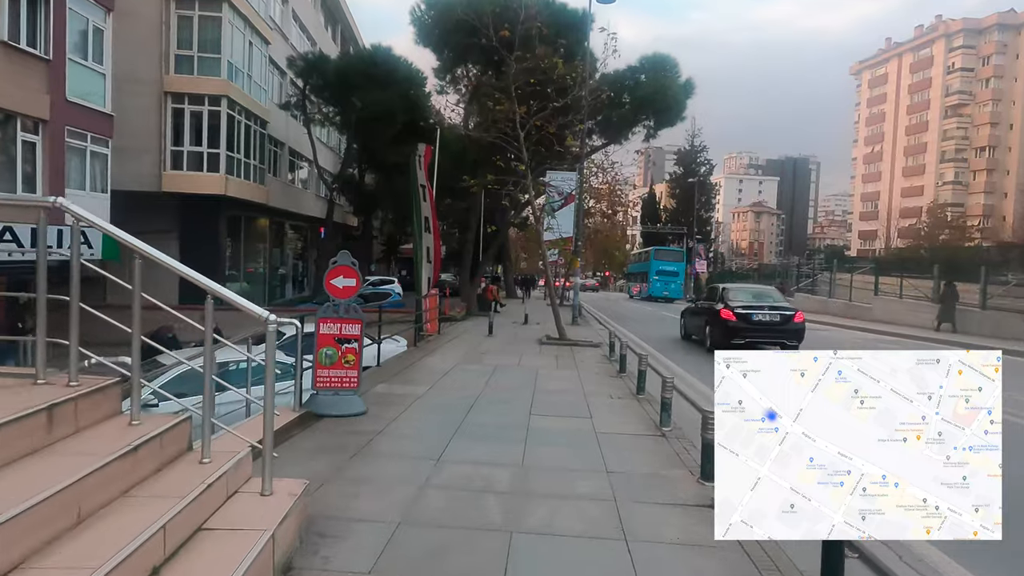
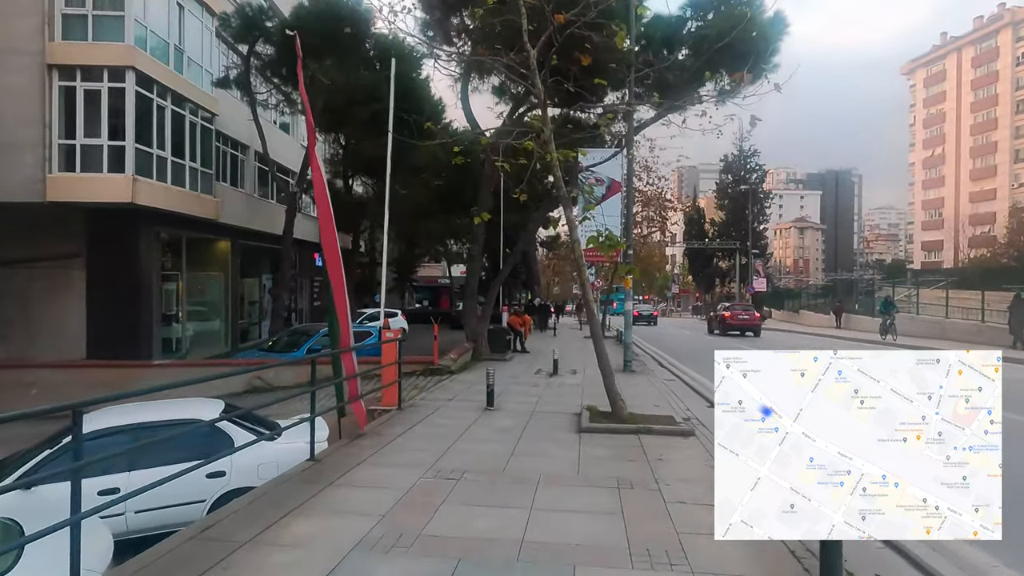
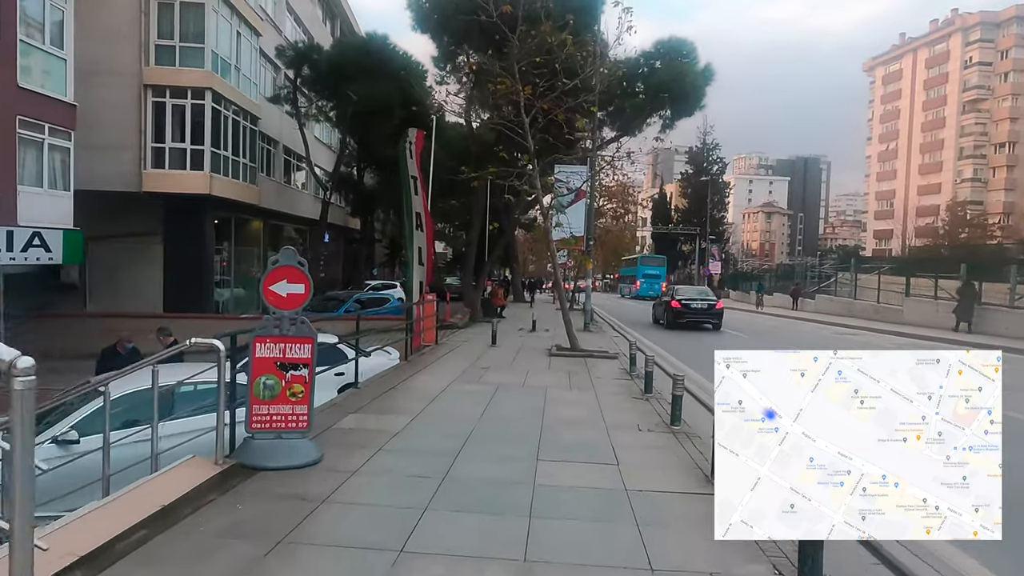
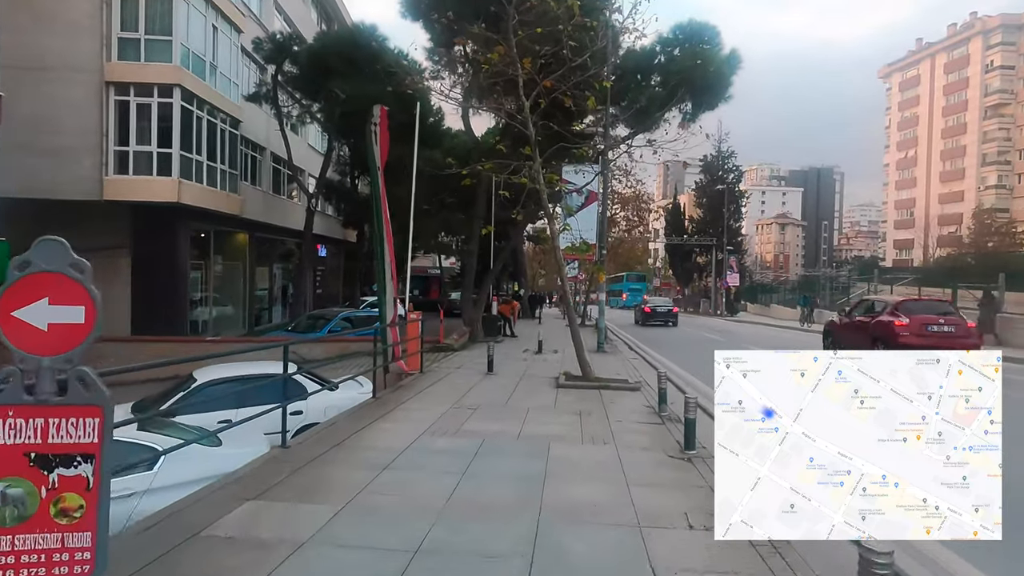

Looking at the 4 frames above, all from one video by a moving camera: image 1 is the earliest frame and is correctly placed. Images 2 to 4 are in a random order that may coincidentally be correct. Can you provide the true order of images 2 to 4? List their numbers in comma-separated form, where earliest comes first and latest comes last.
3, 4, 2
